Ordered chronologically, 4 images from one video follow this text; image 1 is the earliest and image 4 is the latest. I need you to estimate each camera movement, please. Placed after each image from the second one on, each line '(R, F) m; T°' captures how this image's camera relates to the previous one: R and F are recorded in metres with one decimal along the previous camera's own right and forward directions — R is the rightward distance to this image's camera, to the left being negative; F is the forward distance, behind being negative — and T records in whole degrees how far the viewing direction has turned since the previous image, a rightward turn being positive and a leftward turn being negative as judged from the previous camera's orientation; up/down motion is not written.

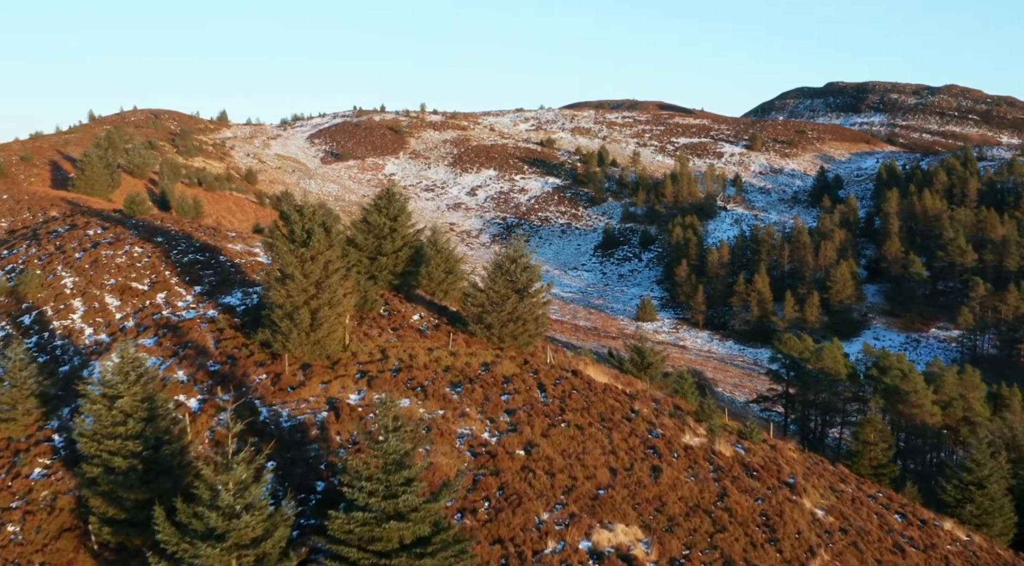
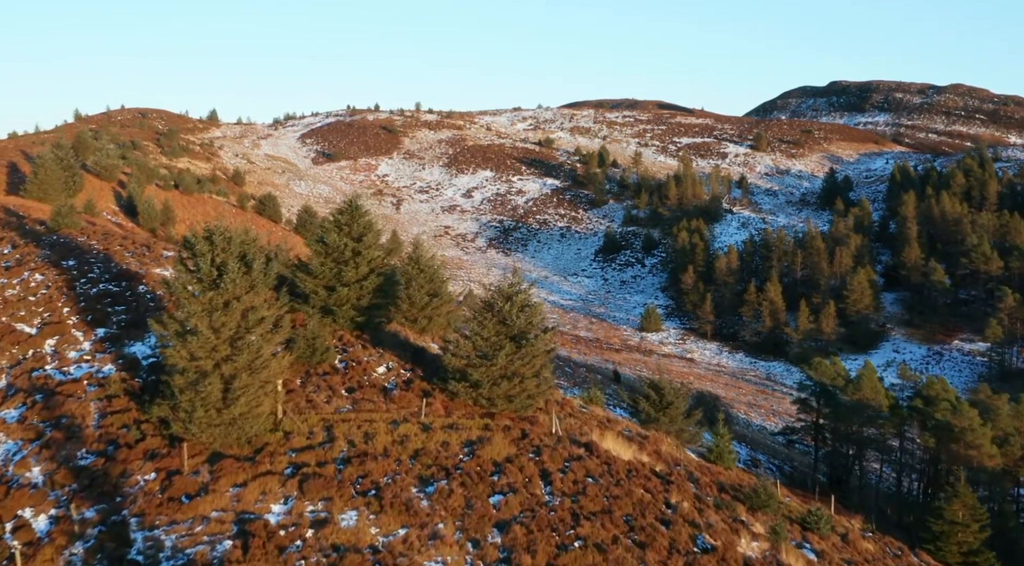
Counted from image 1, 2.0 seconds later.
(0.0, +3.2) m; 0°
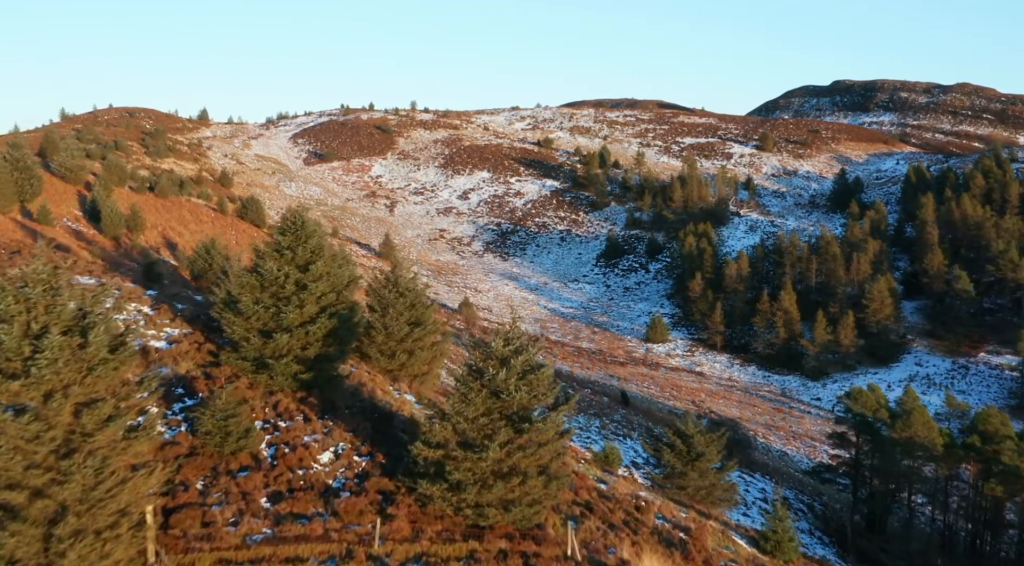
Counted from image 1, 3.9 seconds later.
(0.0, +3.1) m; 0°
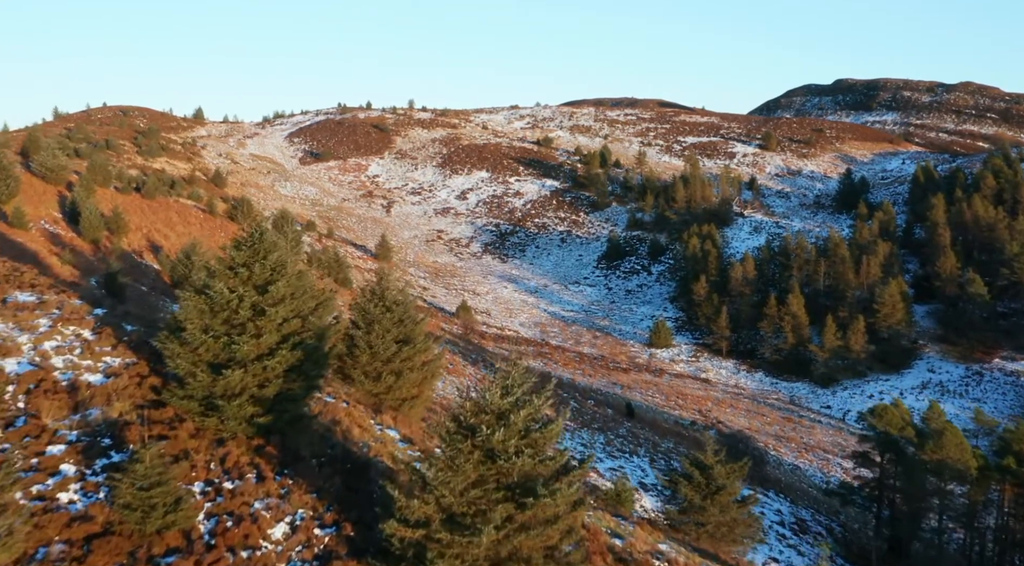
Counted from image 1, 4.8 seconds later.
(0.0, +1.5) m; 0°
